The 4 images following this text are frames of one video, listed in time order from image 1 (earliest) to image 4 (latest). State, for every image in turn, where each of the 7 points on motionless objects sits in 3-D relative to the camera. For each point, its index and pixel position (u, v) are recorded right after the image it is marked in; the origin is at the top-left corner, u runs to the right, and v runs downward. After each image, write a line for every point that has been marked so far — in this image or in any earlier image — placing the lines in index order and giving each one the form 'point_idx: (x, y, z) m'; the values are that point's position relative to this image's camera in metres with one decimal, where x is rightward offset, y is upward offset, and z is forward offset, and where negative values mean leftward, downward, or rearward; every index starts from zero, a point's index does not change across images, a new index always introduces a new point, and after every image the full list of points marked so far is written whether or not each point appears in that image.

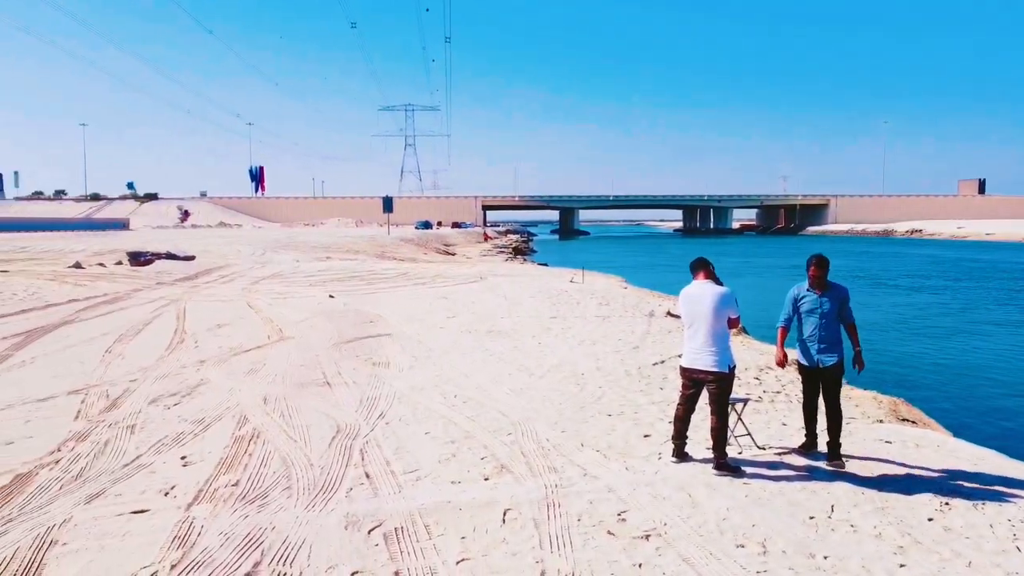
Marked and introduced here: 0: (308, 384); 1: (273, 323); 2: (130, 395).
0: (-2.1, -1.0, +8.7) m
1: (-4.0, -0.6, +14.2) m
2: (-4.0, -1.1, +8.8) m
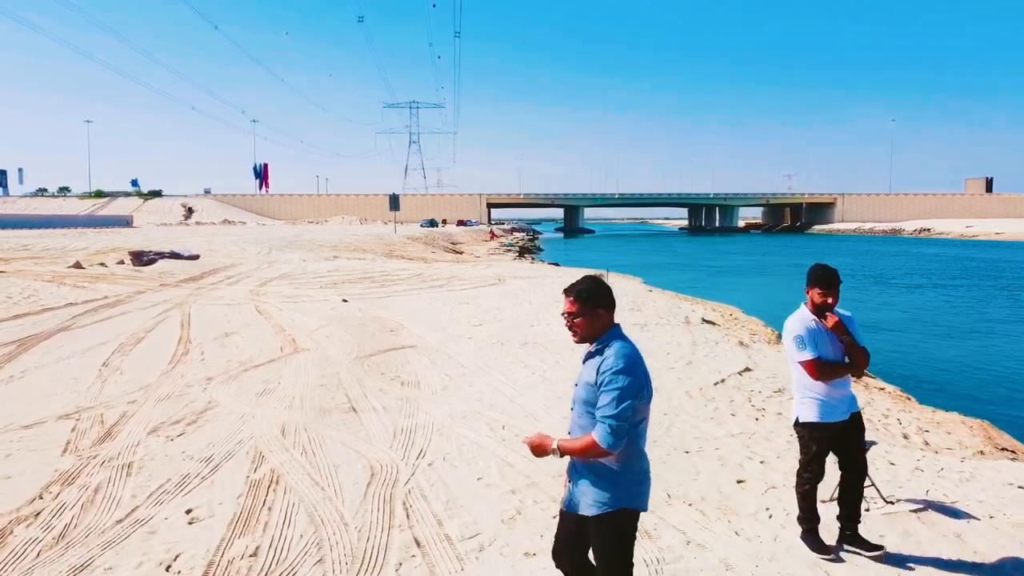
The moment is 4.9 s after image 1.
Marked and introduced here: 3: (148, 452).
0: (-1.6, -1.1, +7.6) m
1: (-3.5, -0.7, +13.2) m
2: (-3.5, -1.2, +7.7) m
3: (-2.8, -1.3, +6.6) m
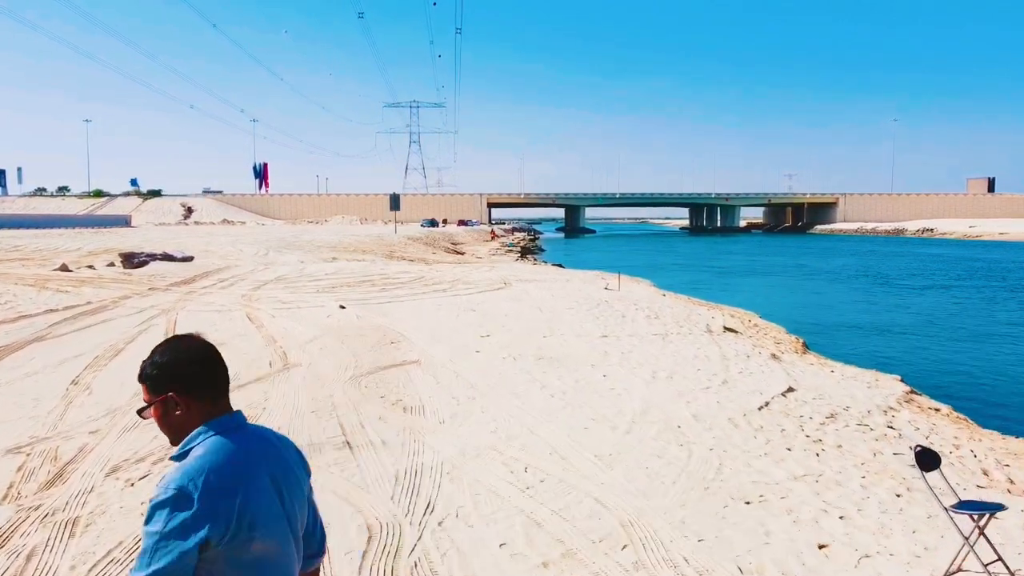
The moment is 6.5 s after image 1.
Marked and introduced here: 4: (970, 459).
0: (-1.5, -1.2, +6.5) m
1: (-3.4, -0.8, +12.1) m
2: (-3.3, -1.3, +6.6) m
3: (-2.7, -1.4, +5.5) m
4: (+4.0, -1.5, +7.4) m
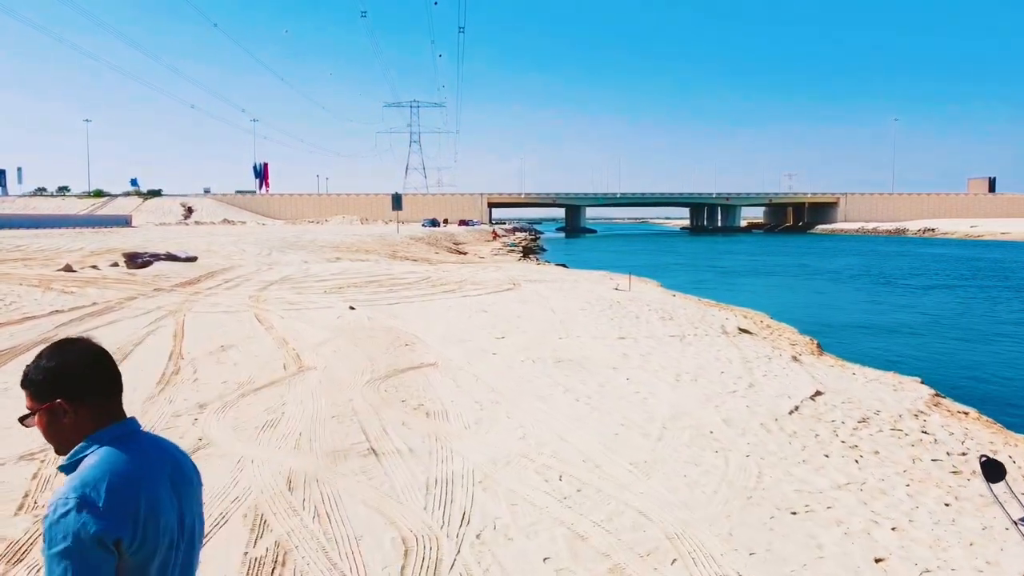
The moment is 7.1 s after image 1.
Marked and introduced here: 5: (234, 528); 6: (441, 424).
0: (-1.2, -1.2, +6.3) m
1: (-3.1, -0.8, +11.9) m
2: (-3.1, -1.3, +6.4) m
3: (-2.4, -1.4, +5.3) m
4: (+4.3, -1.5, +7.2) m
5: (-1.6, -1.4, +4.9) m
6: (-0.6, -1.1, +7.1) m
